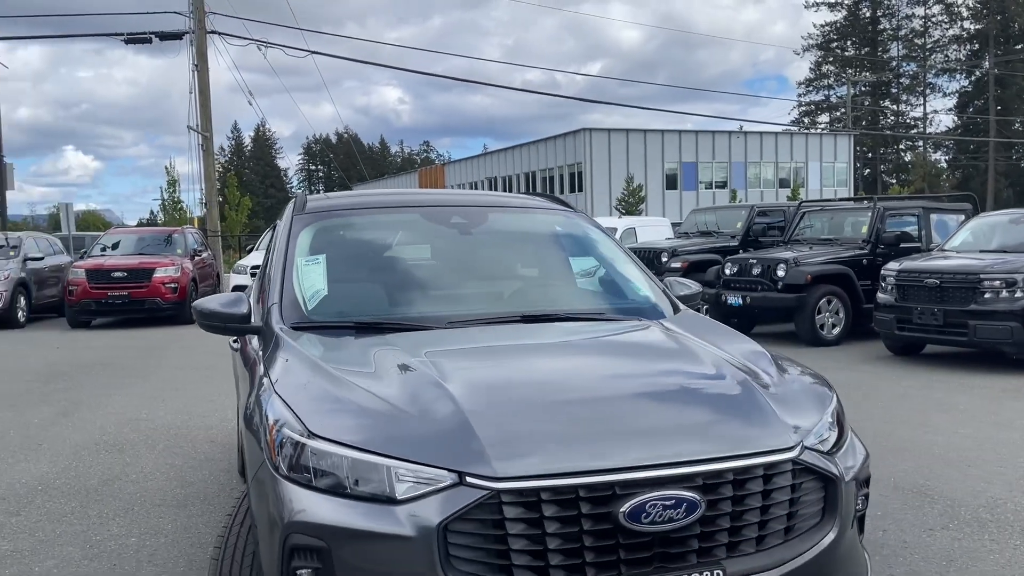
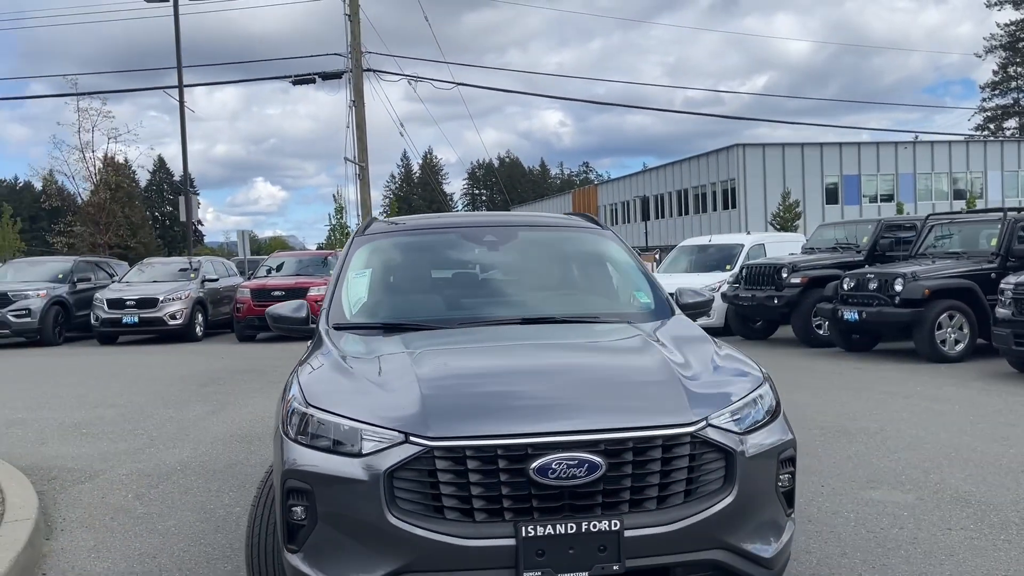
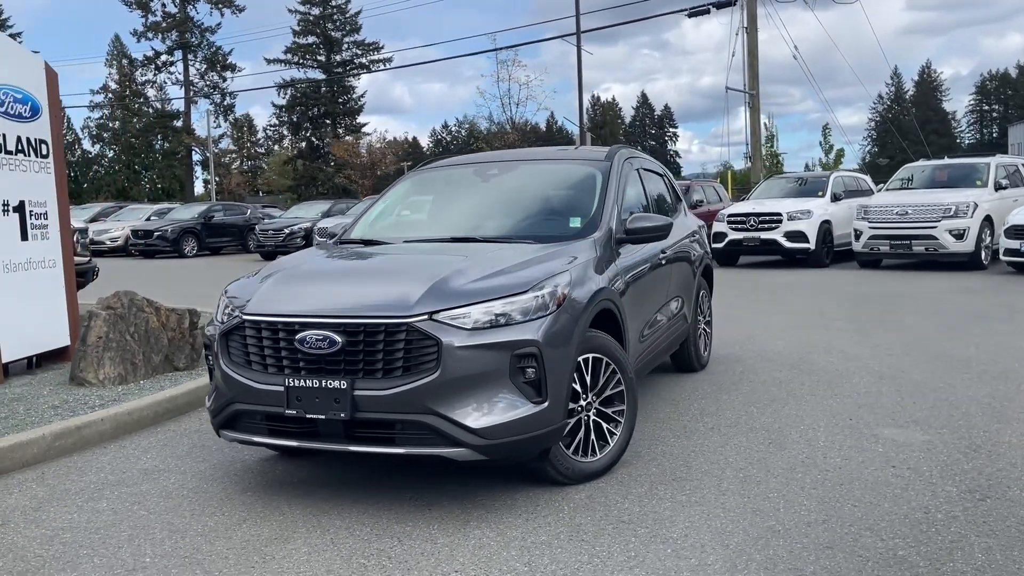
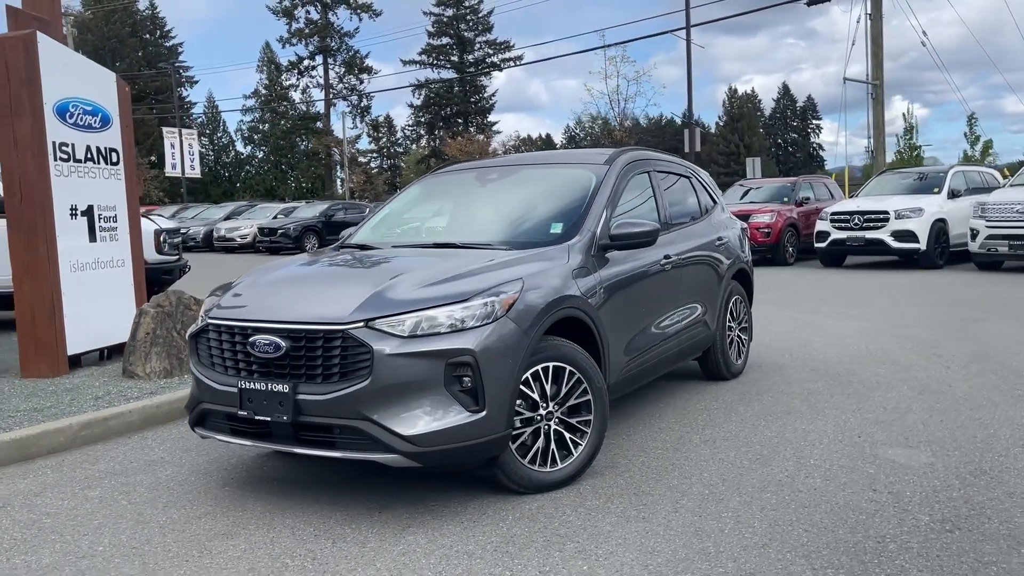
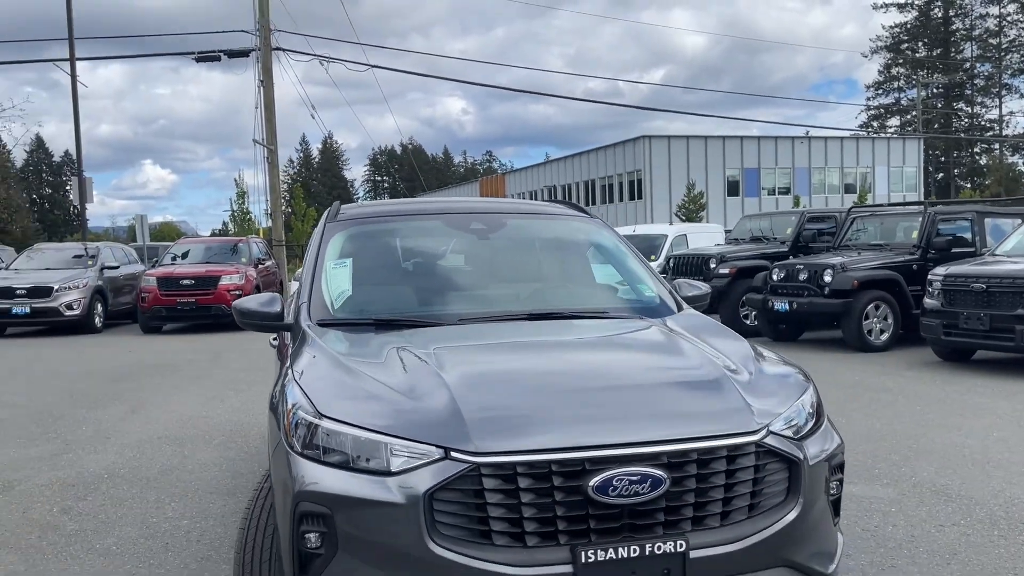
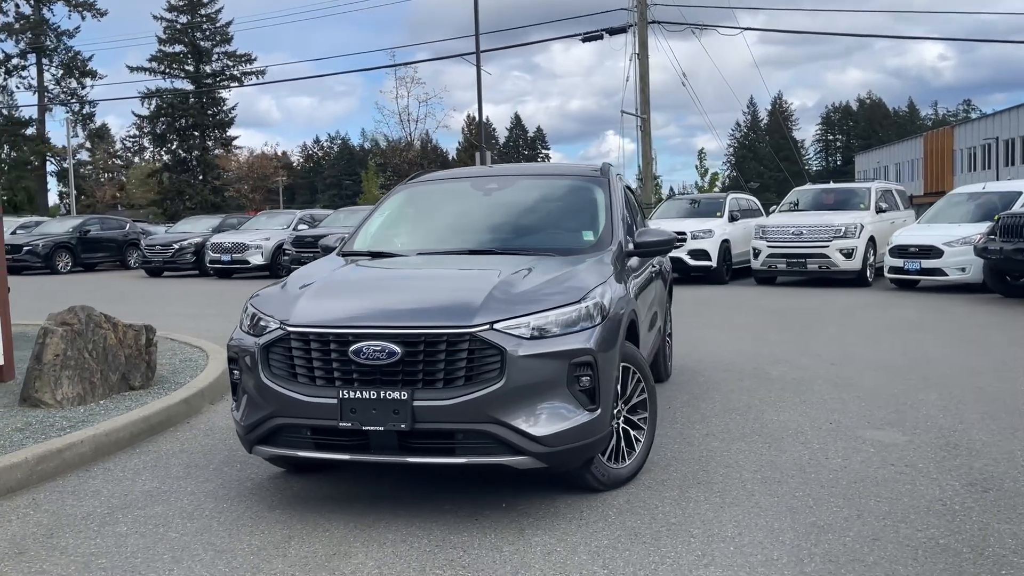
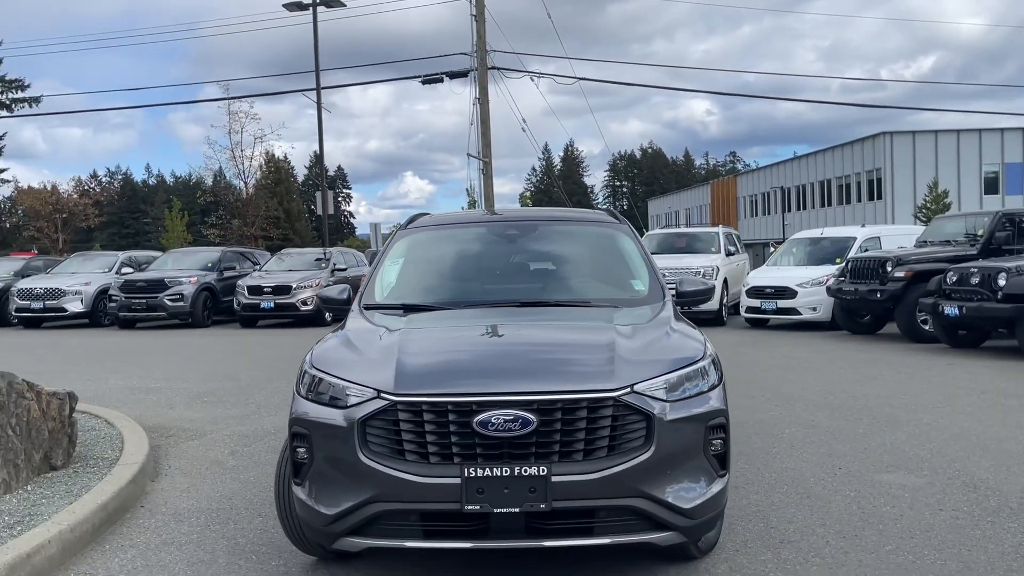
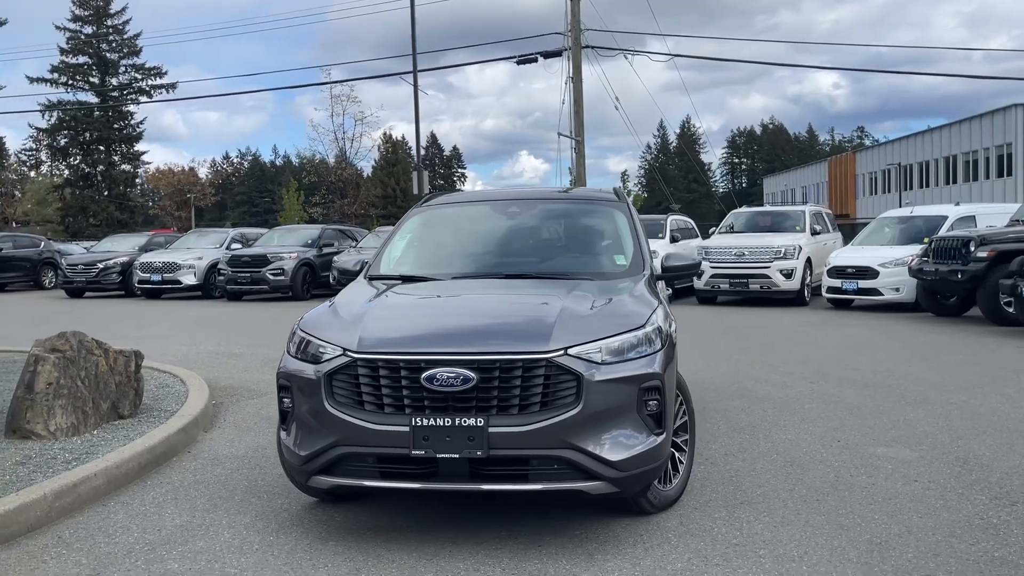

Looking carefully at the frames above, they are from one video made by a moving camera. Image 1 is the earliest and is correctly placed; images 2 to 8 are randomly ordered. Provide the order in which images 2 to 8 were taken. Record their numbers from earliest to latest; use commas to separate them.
5, 2, 7, 8, 6, 3, 4
